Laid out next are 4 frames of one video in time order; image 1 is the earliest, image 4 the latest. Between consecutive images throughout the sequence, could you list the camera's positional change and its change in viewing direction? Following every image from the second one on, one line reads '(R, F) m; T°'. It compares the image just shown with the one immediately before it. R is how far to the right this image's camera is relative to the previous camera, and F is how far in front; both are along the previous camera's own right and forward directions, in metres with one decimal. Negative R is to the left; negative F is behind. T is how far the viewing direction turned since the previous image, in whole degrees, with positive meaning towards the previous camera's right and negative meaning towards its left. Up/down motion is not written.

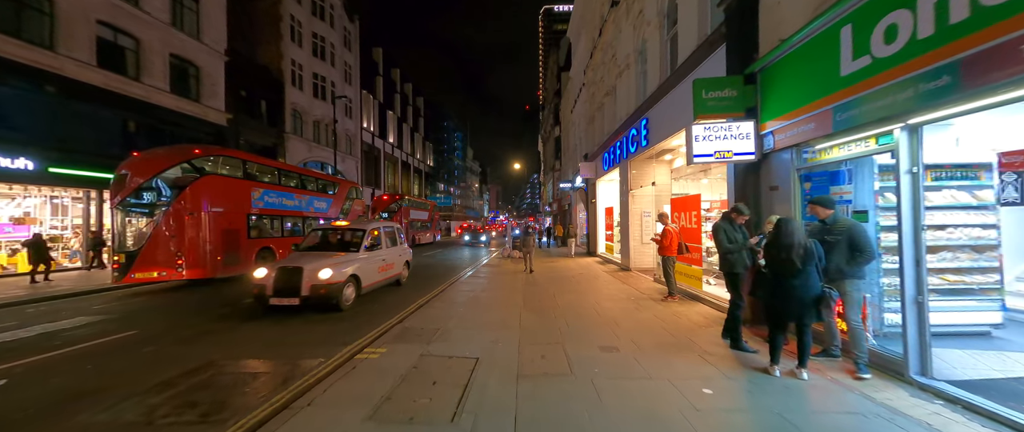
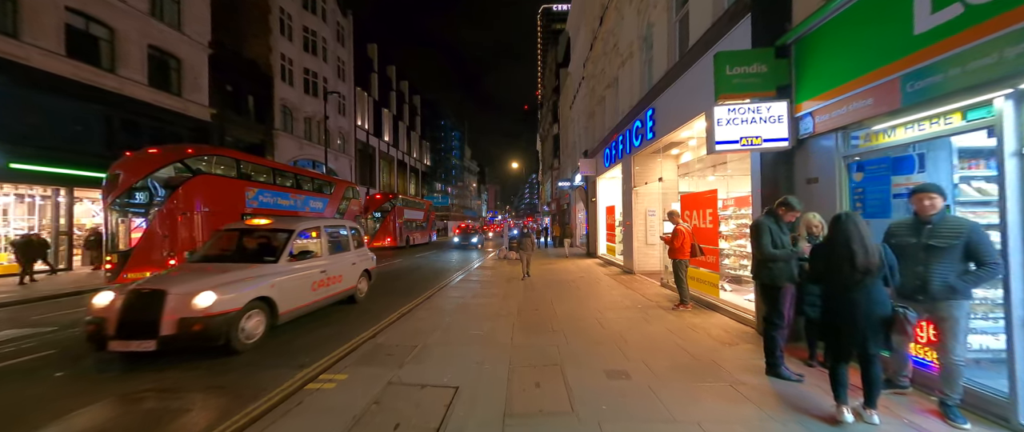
(+0.1, +0.9) m; 0°
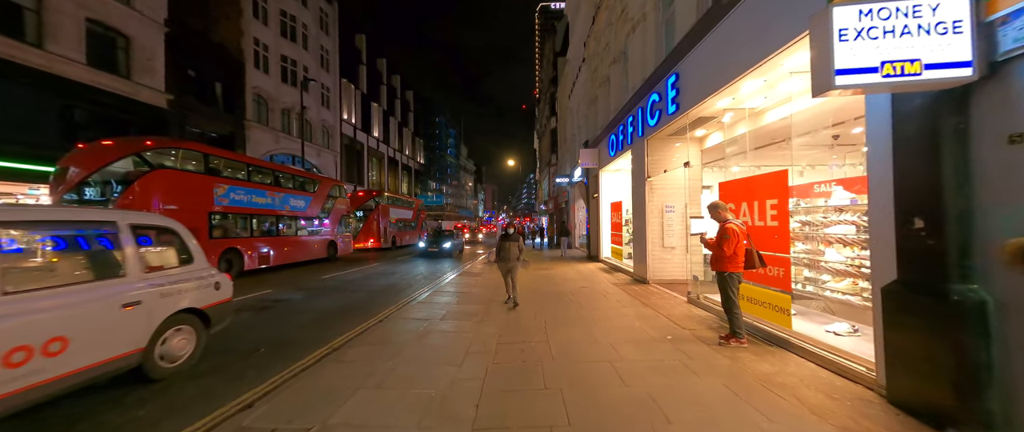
(+0.3, +2.1) m; 0°
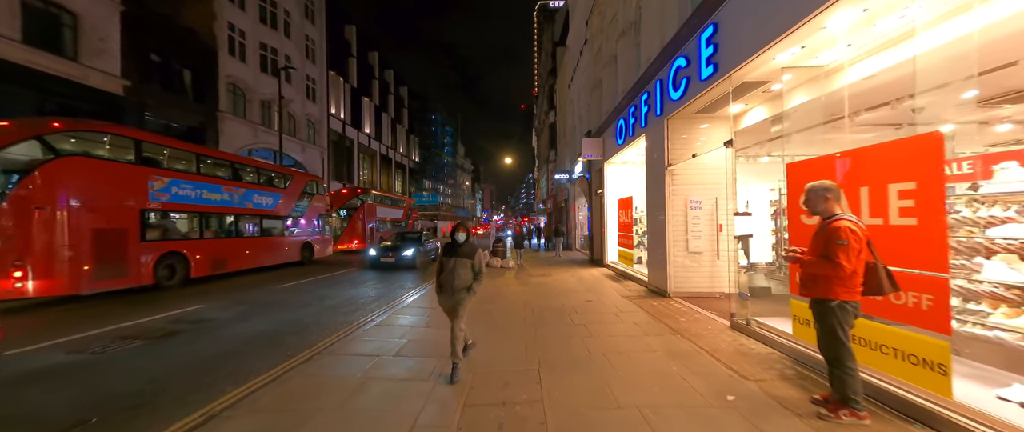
(+0.2, +1.8) m; 0°
